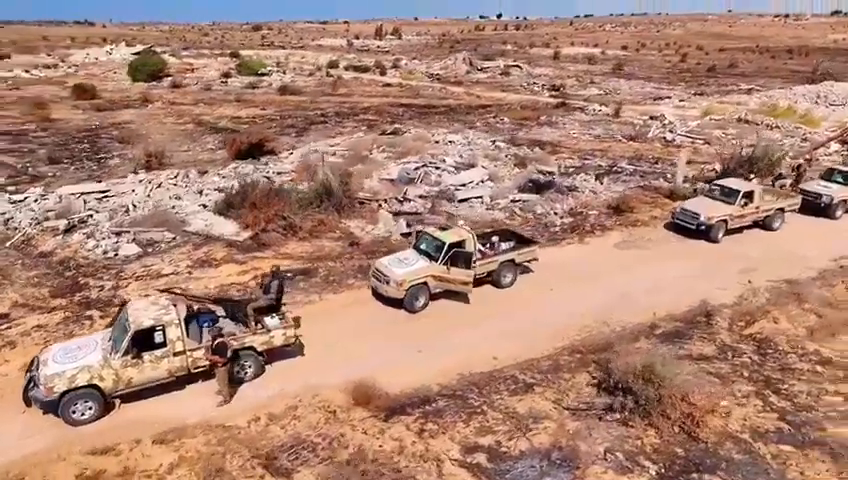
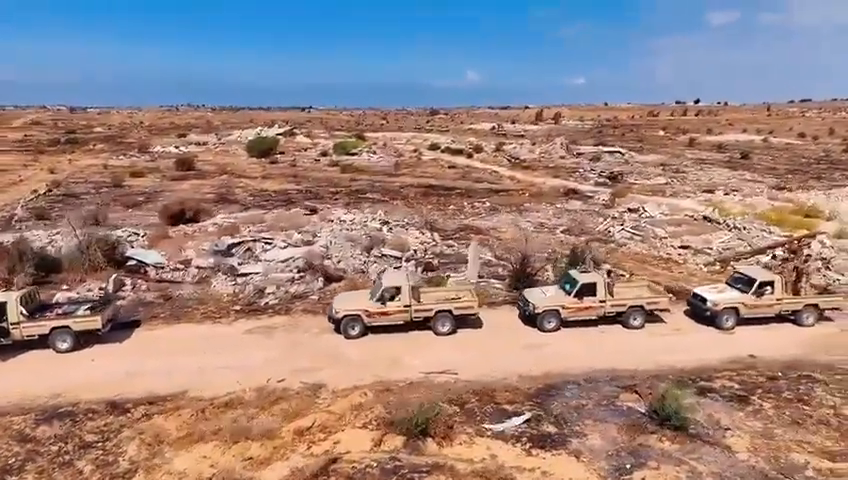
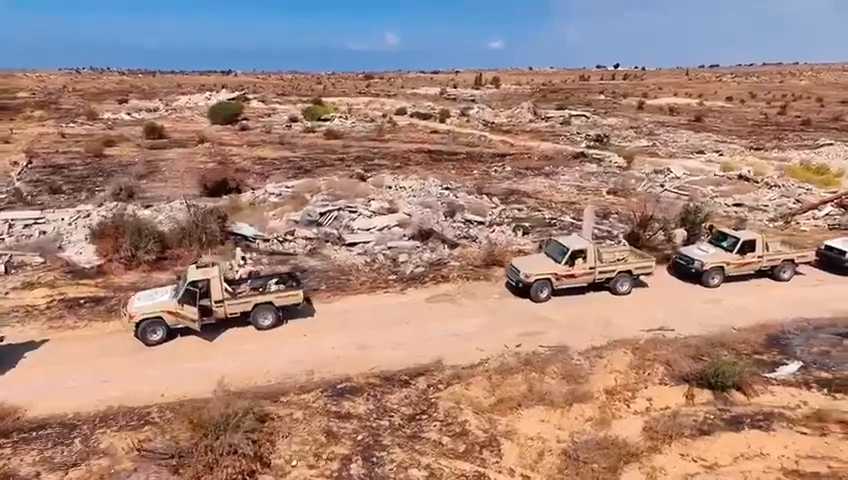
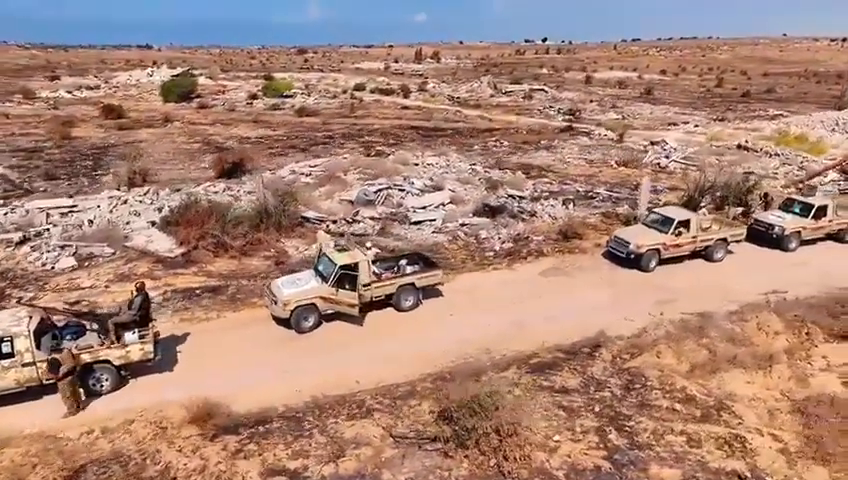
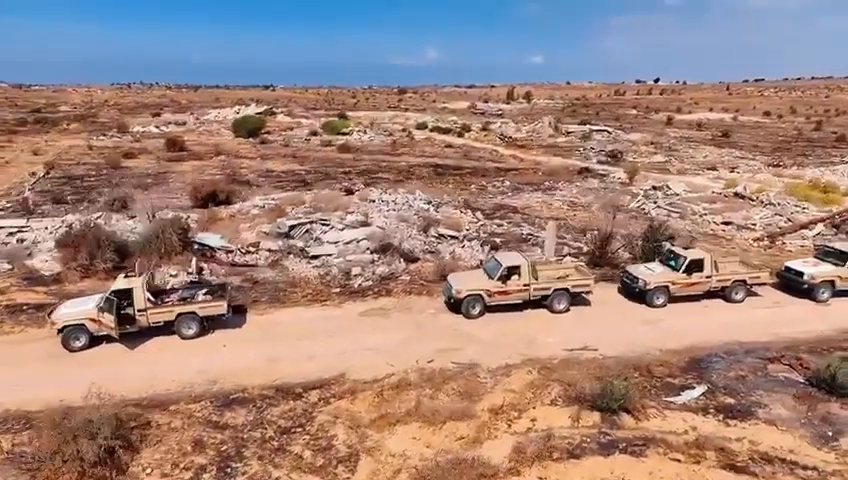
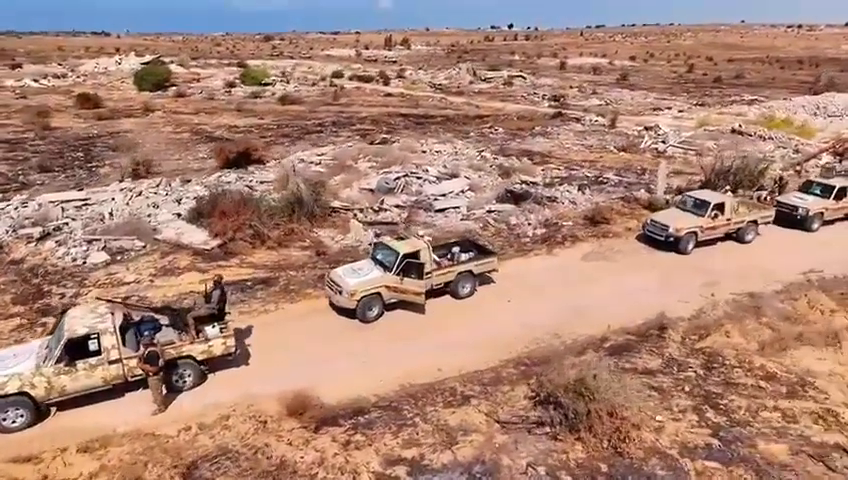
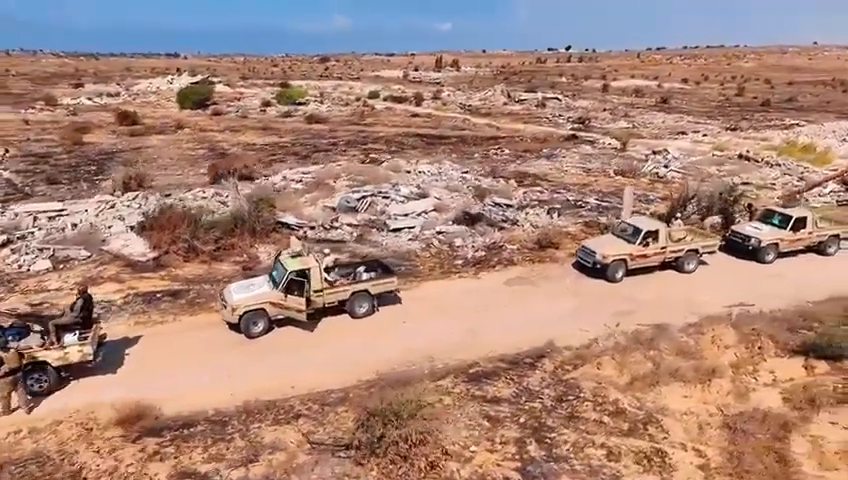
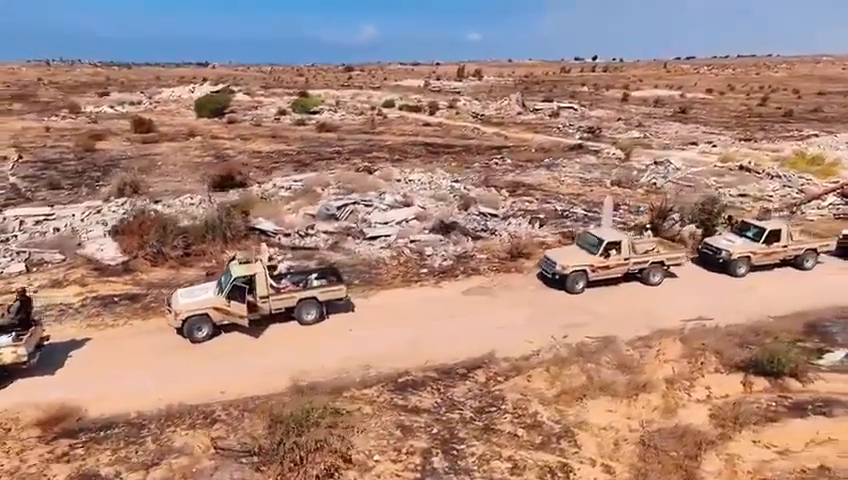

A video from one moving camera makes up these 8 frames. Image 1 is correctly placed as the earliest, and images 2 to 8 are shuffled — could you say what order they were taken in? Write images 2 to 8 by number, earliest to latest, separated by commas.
6, 4, 7, 8, 3, 5, 2
